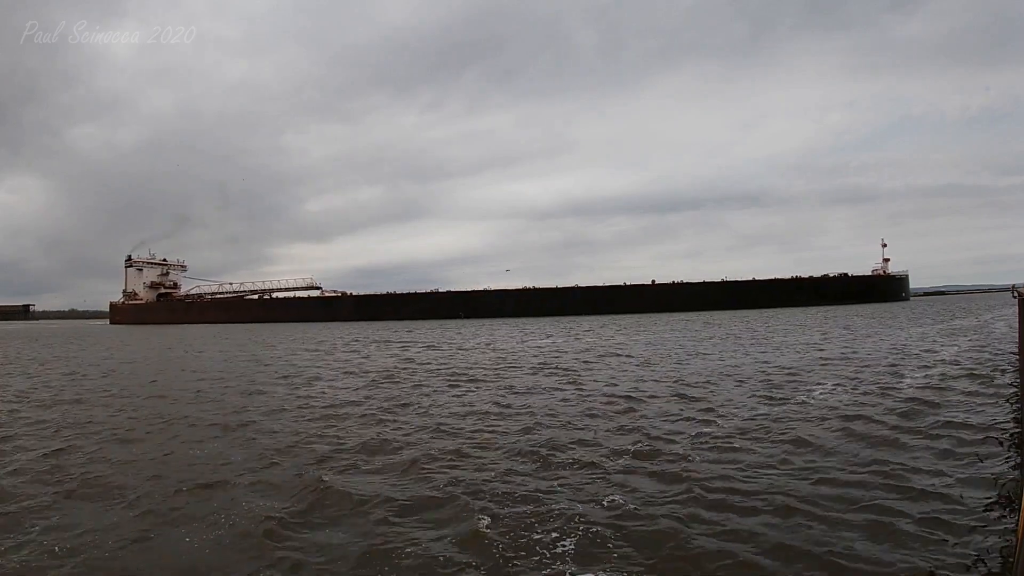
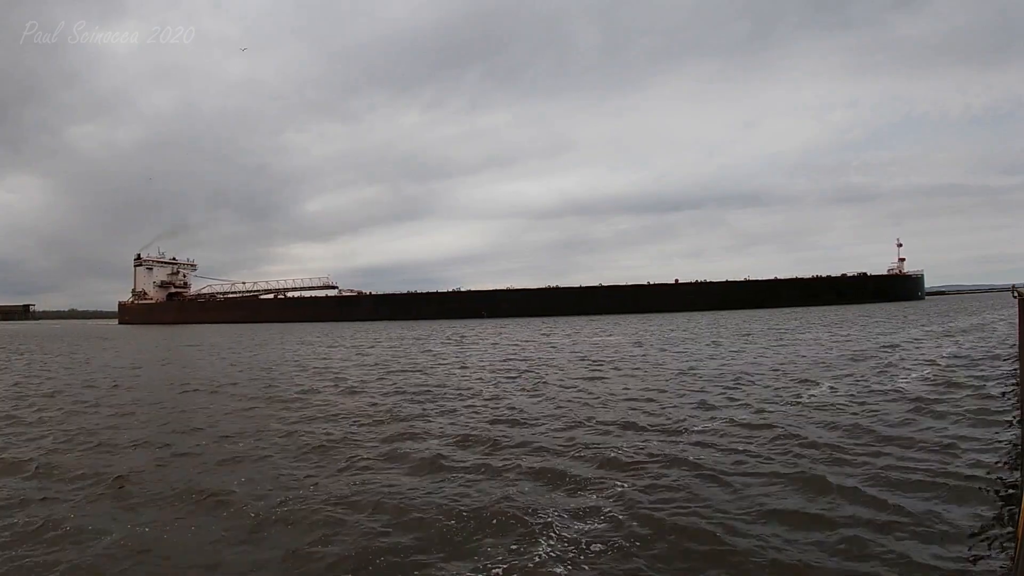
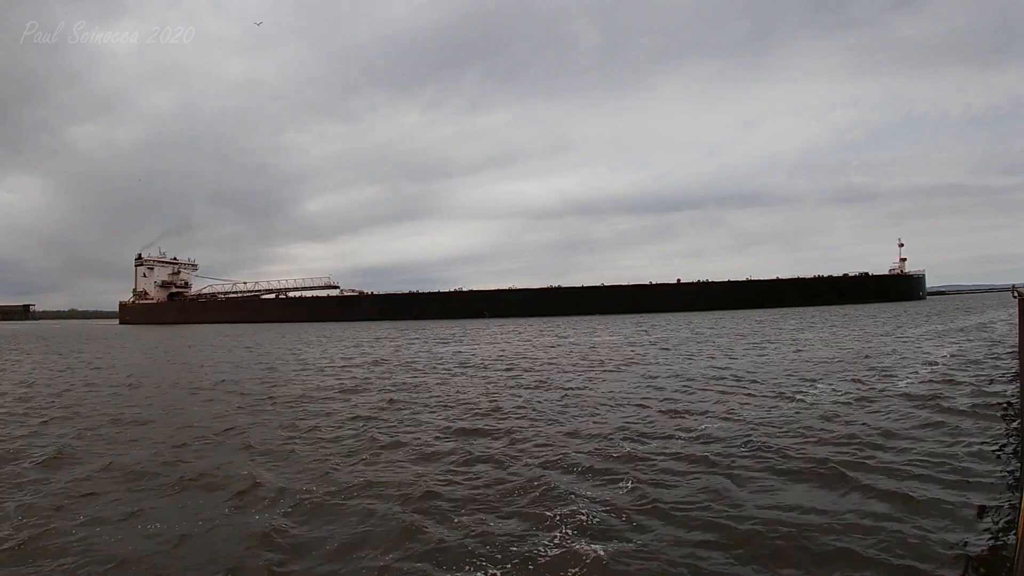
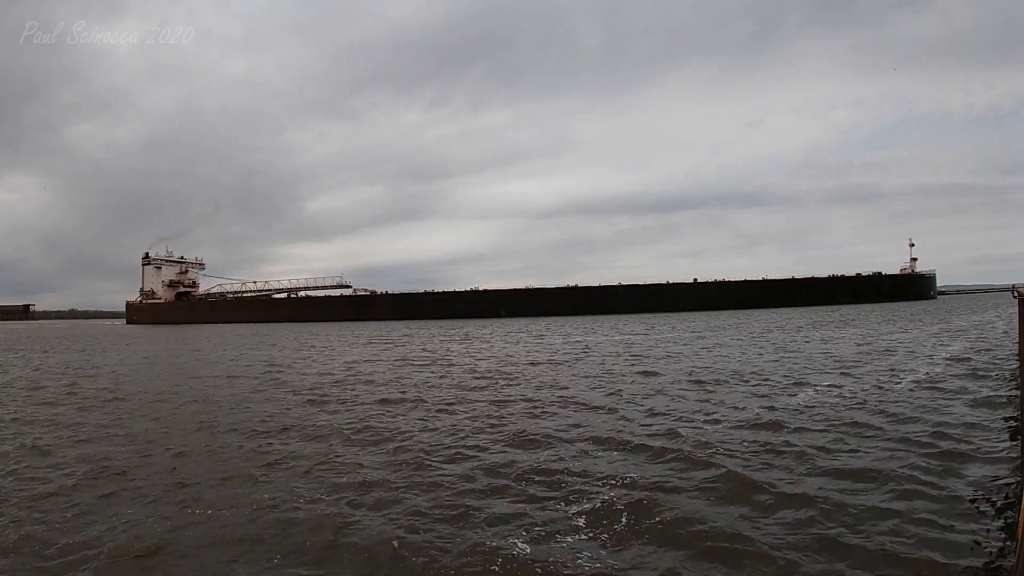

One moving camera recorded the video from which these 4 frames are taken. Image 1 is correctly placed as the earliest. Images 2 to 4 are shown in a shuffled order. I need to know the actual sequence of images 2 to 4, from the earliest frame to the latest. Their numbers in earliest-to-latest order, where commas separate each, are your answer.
2, 3, 4
